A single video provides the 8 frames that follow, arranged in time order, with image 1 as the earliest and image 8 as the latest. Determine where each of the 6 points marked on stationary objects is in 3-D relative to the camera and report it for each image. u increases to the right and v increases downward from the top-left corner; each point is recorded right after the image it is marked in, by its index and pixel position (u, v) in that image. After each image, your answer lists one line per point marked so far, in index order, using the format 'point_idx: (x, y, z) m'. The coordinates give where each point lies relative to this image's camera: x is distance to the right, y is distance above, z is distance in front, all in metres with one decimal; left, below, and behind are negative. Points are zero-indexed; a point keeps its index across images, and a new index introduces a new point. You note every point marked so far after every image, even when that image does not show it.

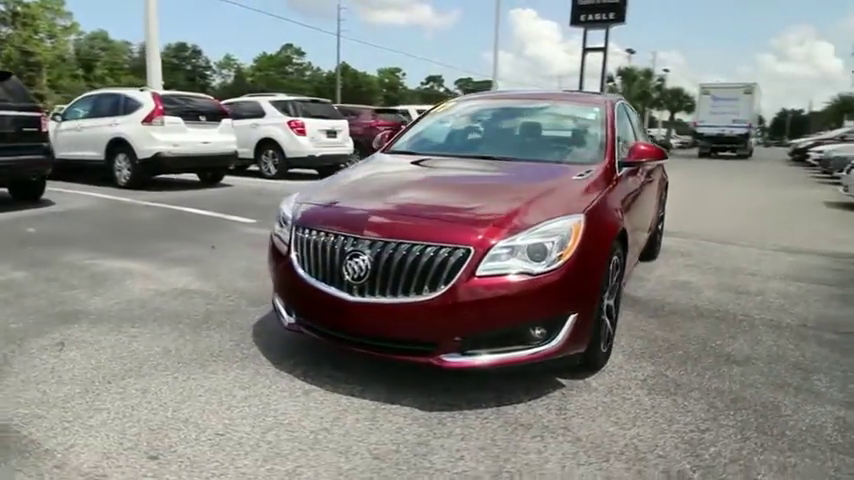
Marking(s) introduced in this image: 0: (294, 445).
0: (-0.7, -1.1, +2.9) m
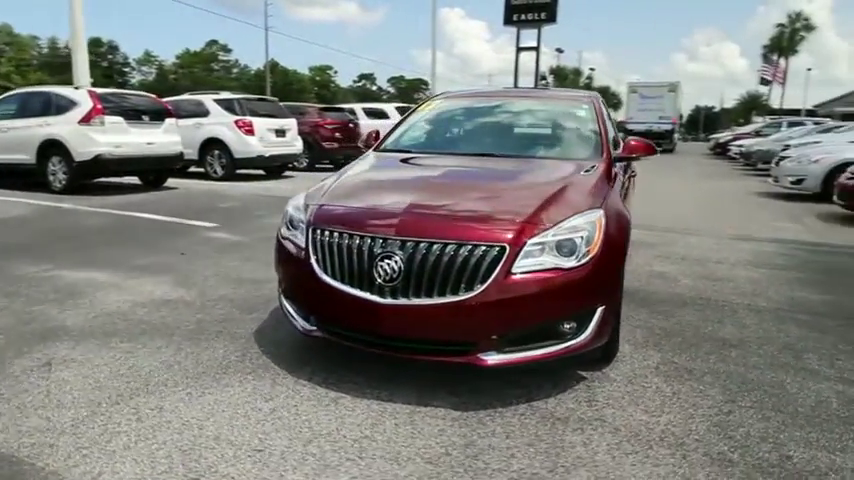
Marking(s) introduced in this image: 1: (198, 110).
0: (-0.4, -1.1, +2.8) m
1: (-5.9, +3.4, +14.7) m
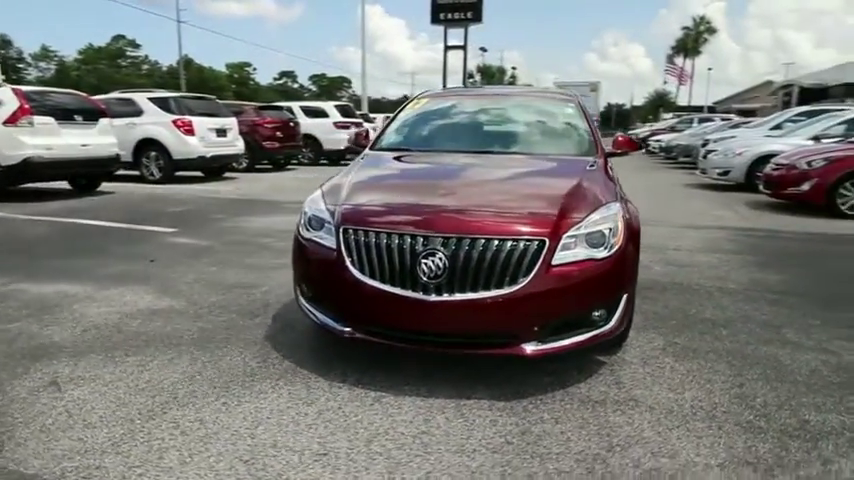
0: (-0.1, -1.1, +2.8) m
1: (-7.2, +3.2, +13.9) m
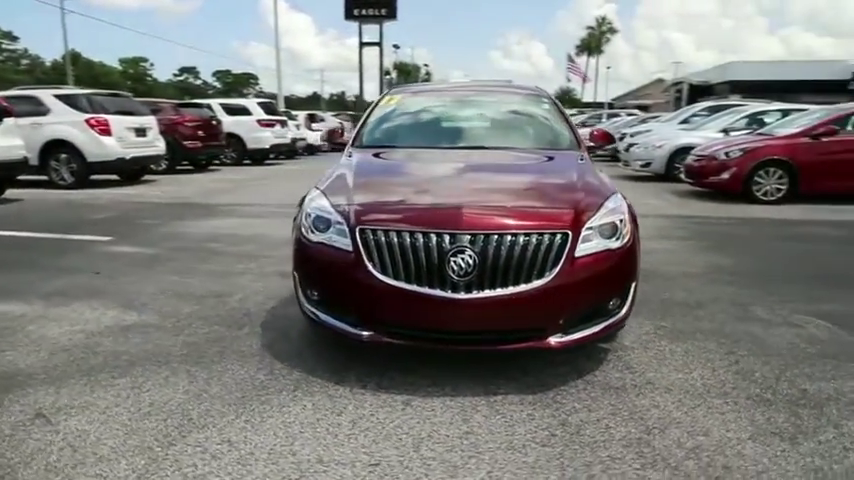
0: (+0.2, -1.0, +2.8) m
1: (-8.7, +2.9, +12.6) m
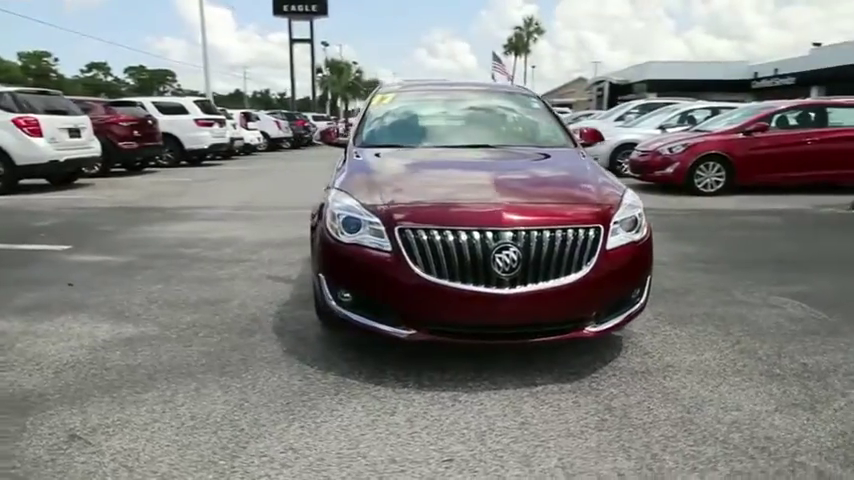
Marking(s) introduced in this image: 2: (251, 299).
0: (+0.5, -1.0, +2.9) m
1: (-9.7, +2.7, +11.5) m
2: (-1.6, -0.5, +5.1) m
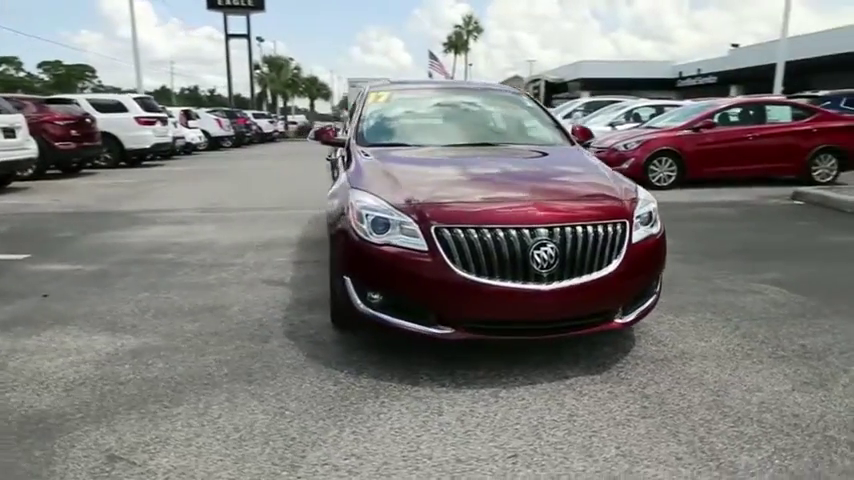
0: (+0.8, -1.0, +2.9) m
1: (-10.3, +2.5, +10.4) m
2: (-1.5, -0.6, +4.9) m
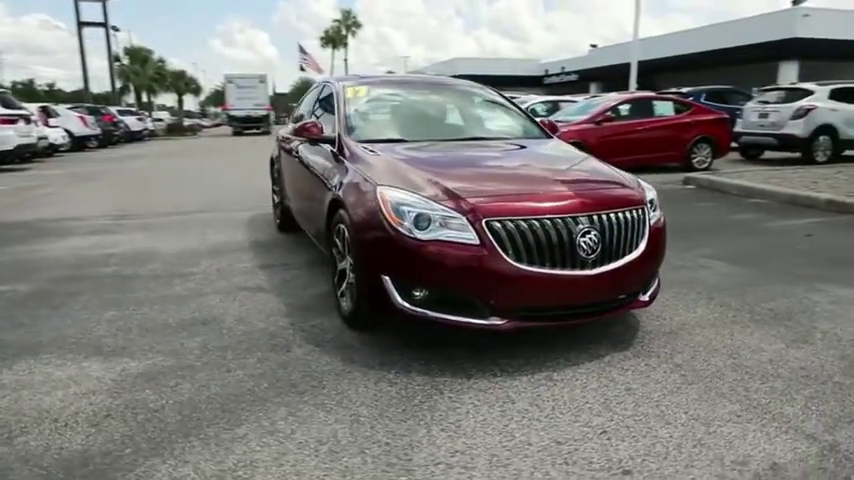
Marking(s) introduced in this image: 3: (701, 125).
0: (+1.2, -0.9, +3.2) m
1: (-11.4, +2.0, +8.1) m
2: (-1.5, -0.6, +4.6) m
3: (+6.7, +2.8, +13.8) m
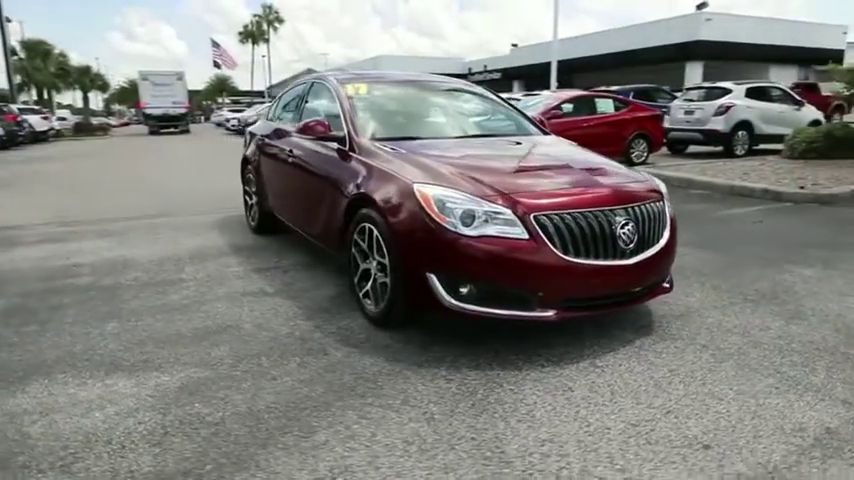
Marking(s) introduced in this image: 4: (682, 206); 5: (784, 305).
0: (+1.6, -0.9, +3.4) m
1: (-11.7, +1.6, +6.5) m
2: (-1.3, -0.6, +4.5) m
3: (+5.4, +3.1, +14.6) m
4: (+4.2, +0.6, +9.4) m
5: (+3.0, -0.5, +4.7) m
